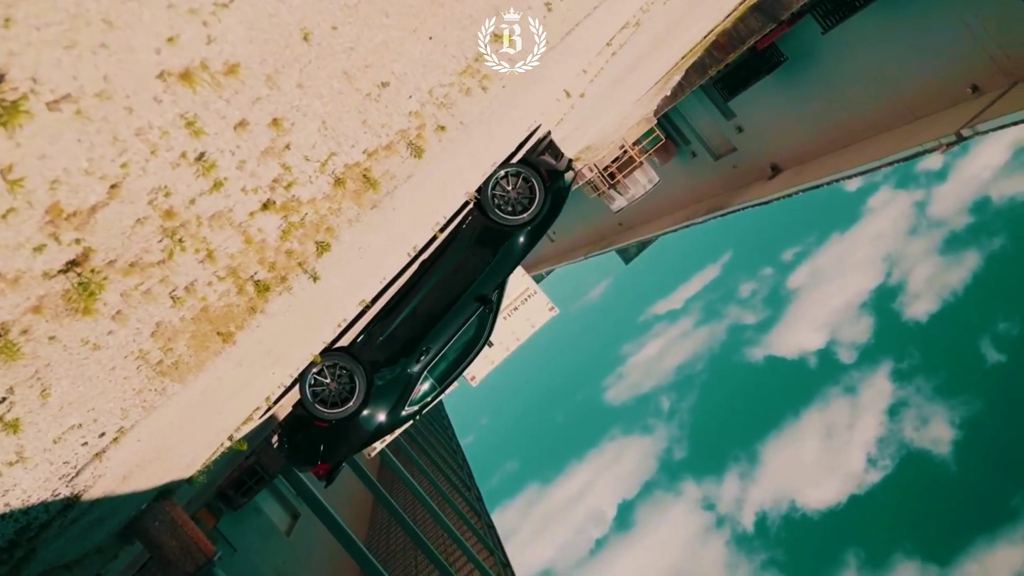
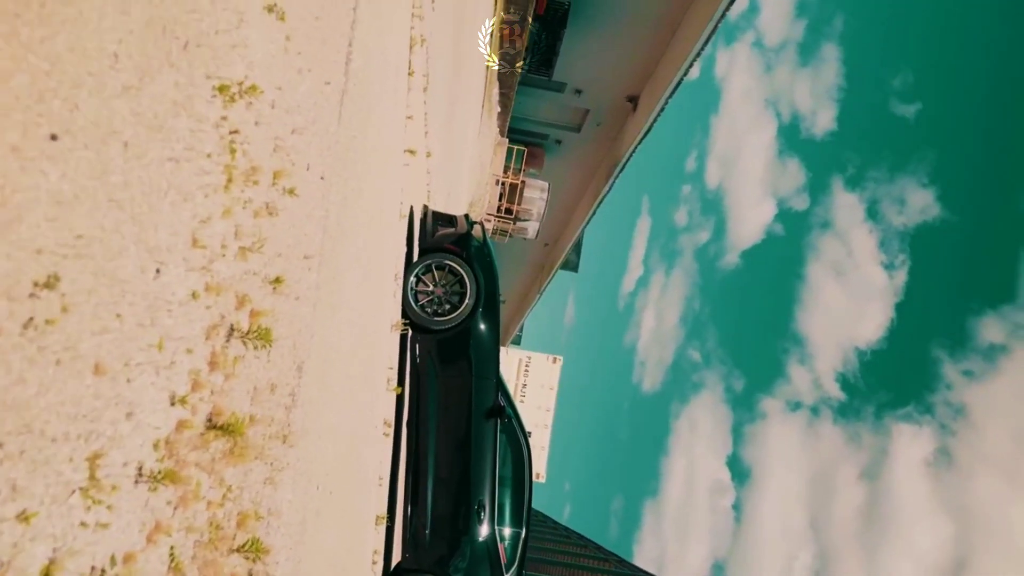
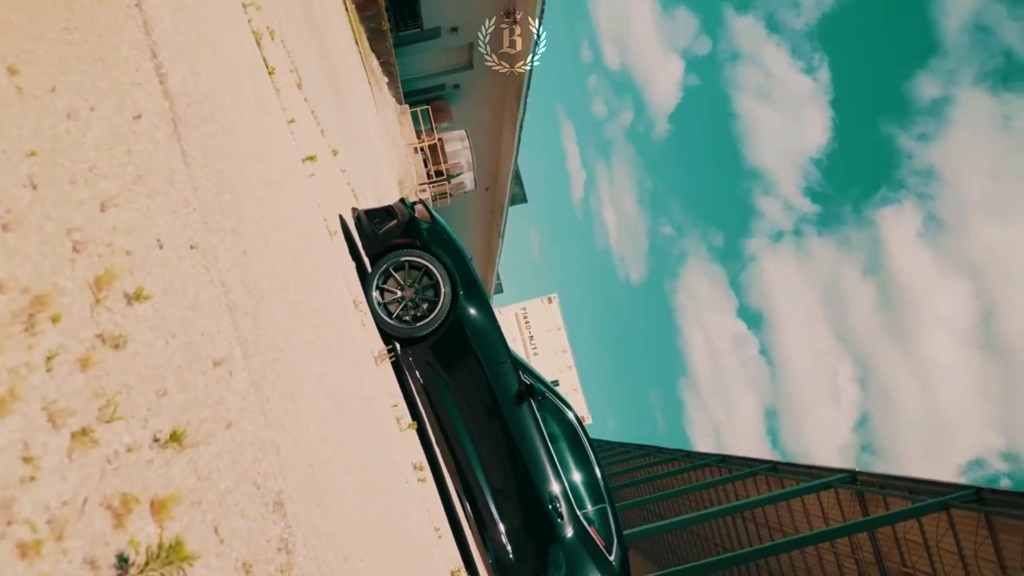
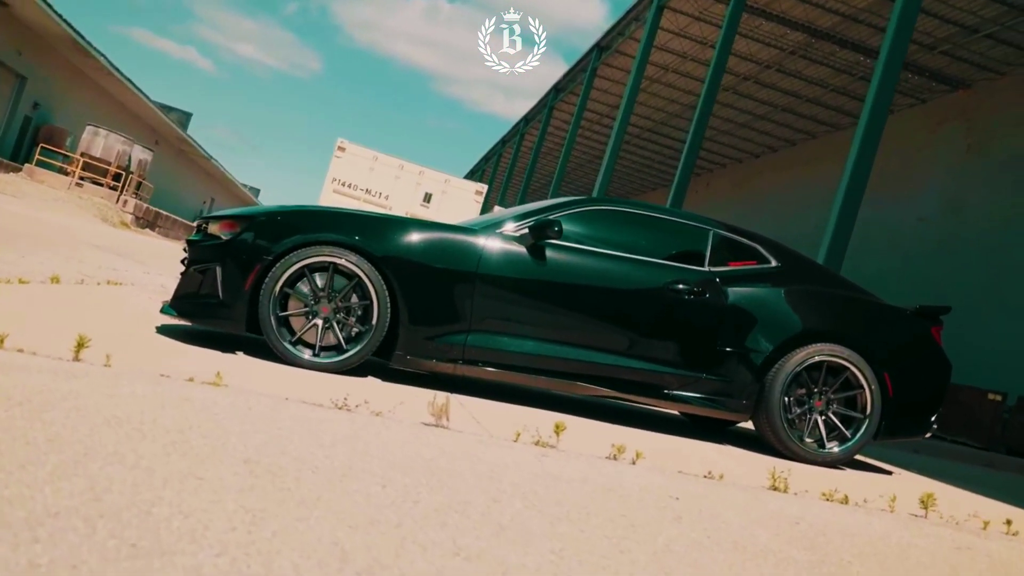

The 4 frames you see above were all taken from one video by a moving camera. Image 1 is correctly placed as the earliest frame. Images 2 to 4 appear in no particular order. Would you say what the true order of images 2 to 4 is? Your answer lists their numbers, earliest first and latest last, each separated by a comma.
2, 3, 4
